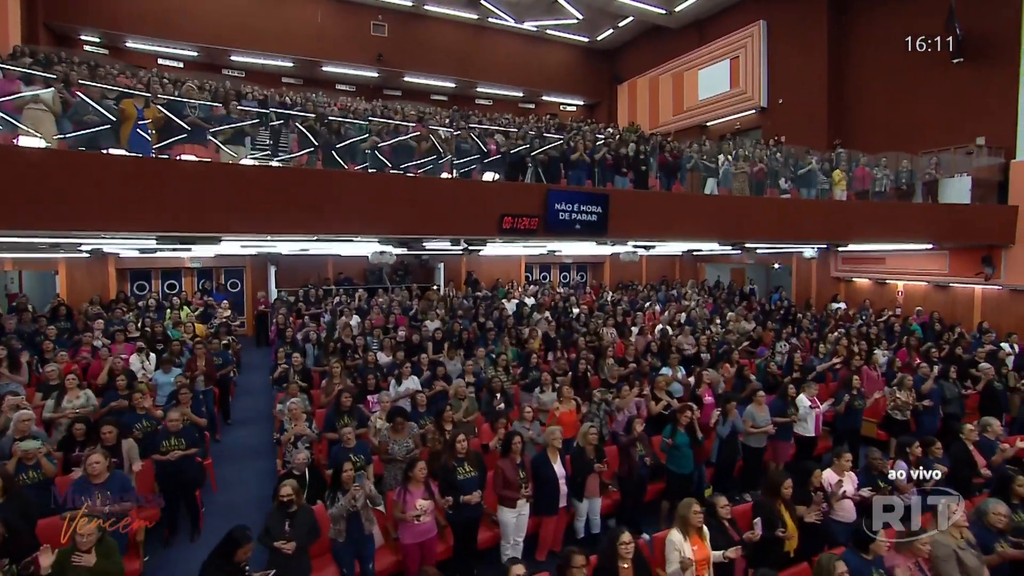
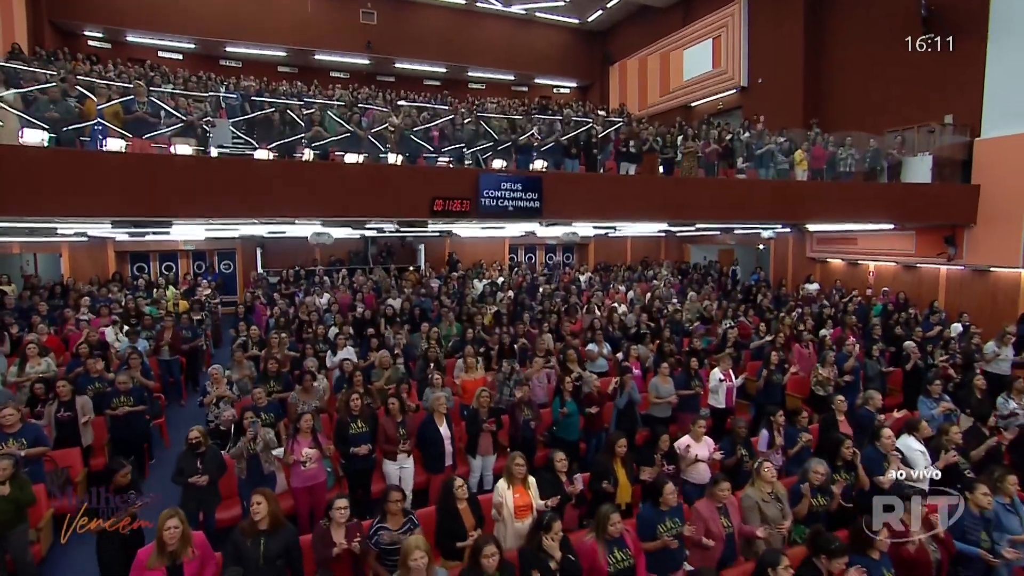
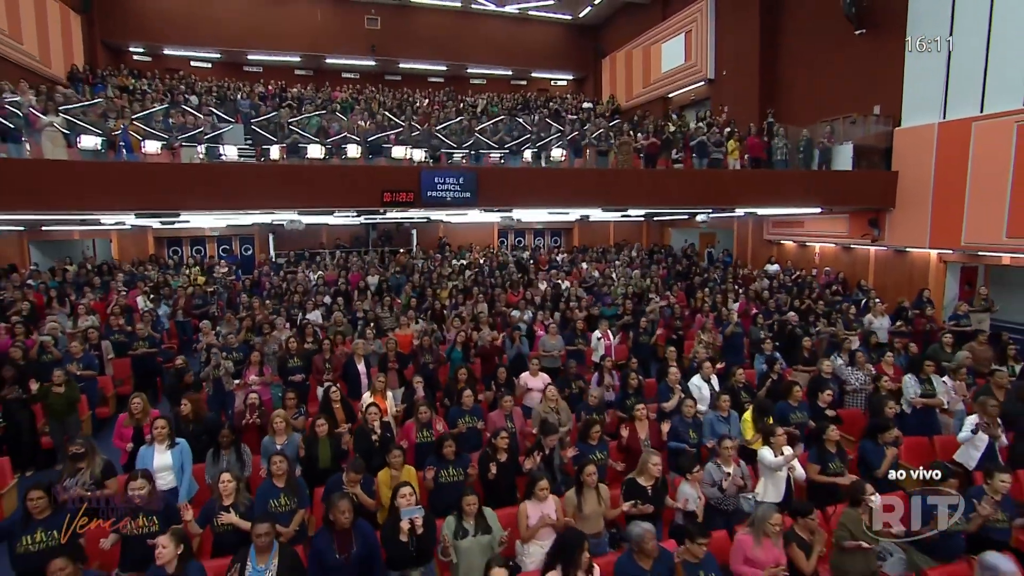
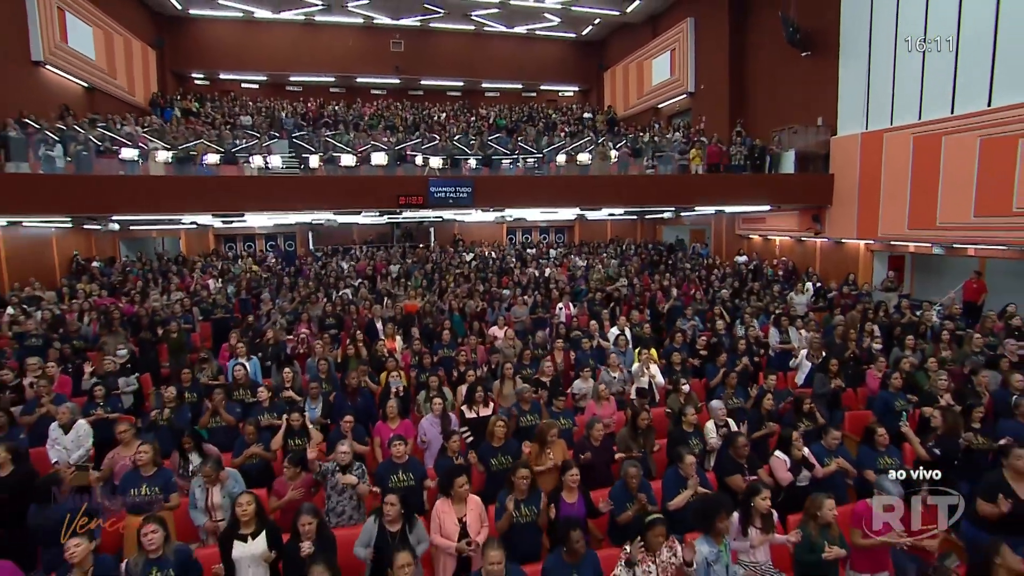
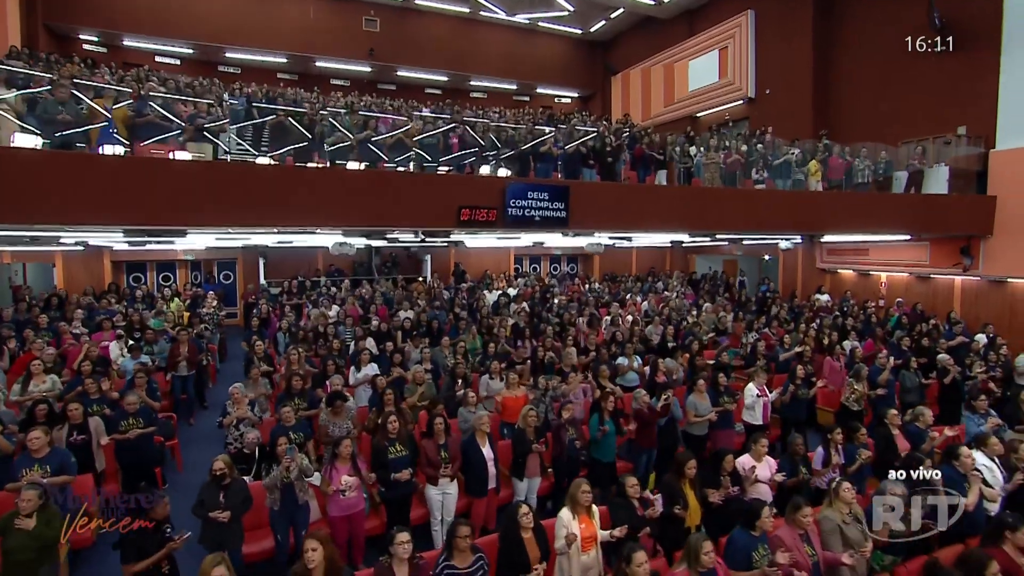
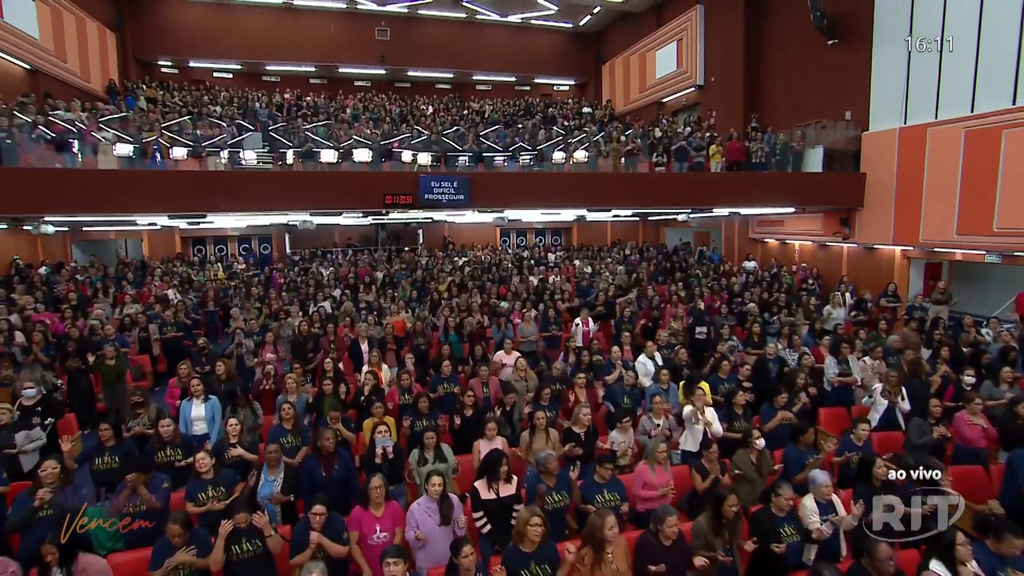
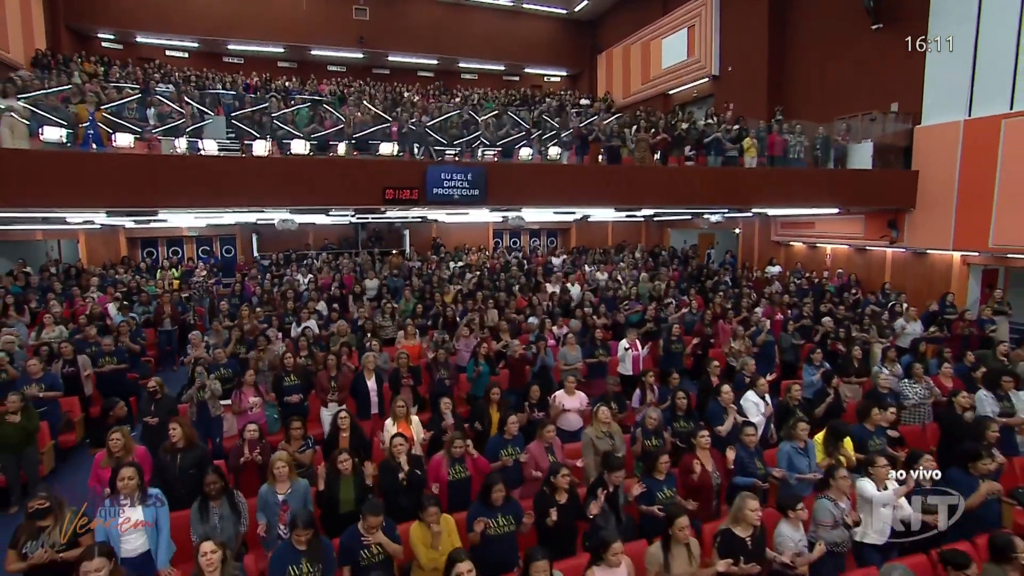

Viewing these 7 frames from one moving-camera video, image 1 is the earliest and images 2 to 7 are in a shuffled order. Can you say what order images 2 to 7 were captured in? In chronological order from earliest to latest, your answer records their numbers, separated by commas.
5, 2, 7, 3, 6, 4
